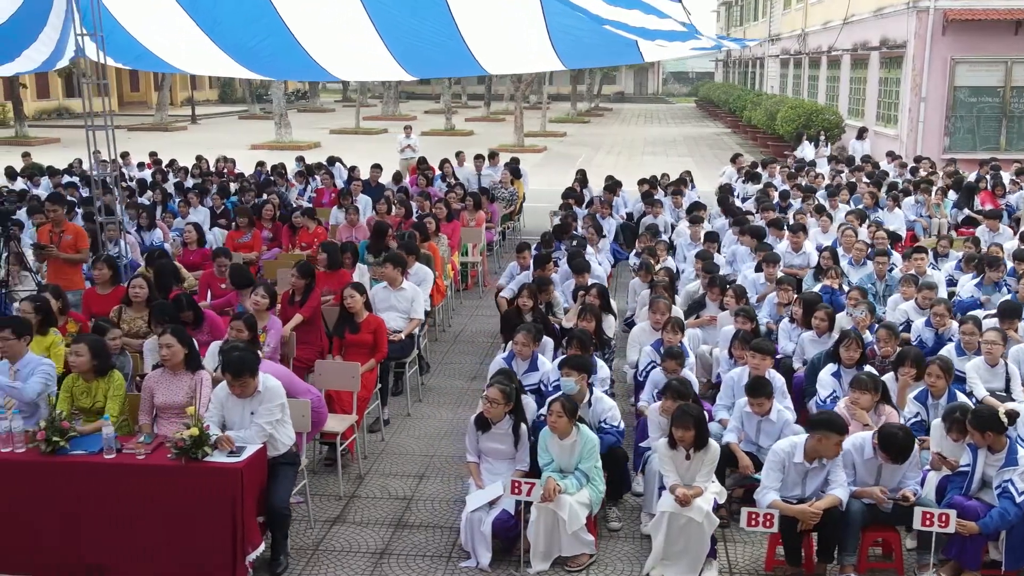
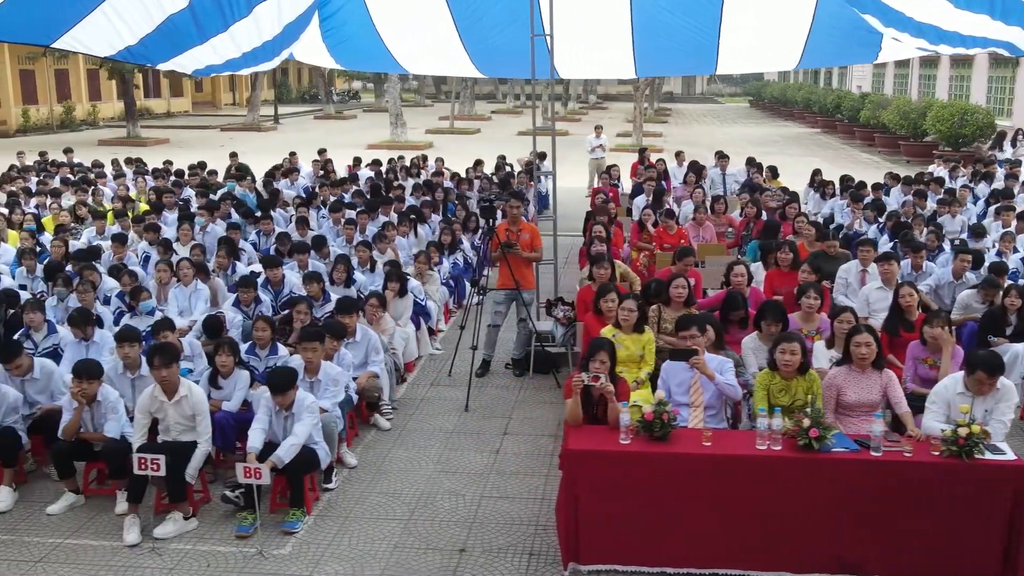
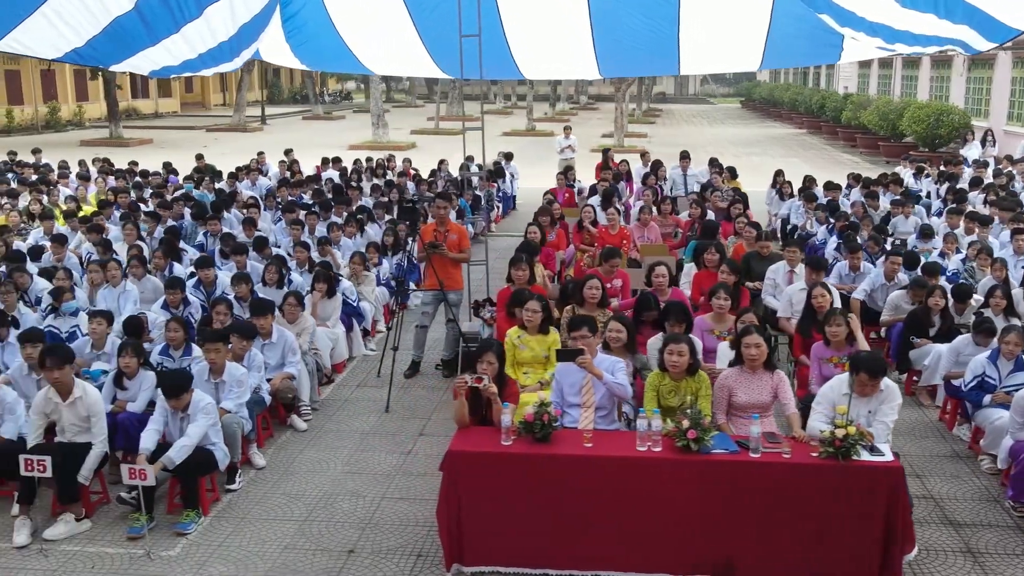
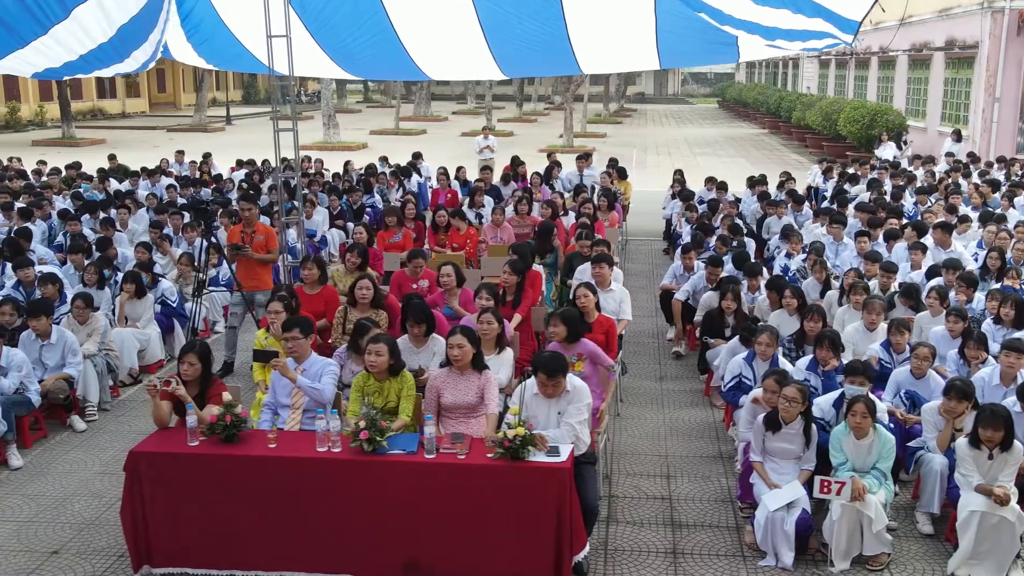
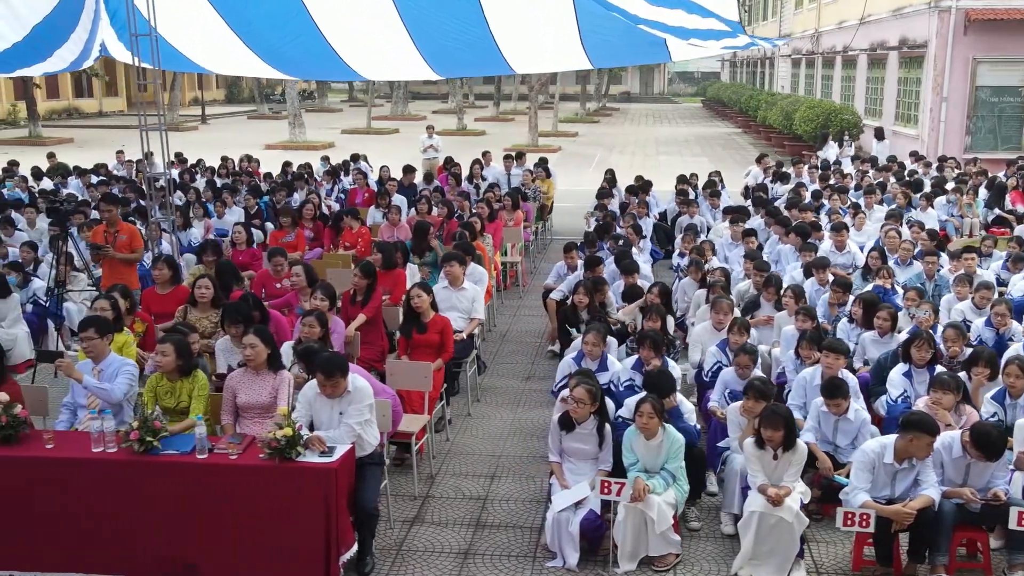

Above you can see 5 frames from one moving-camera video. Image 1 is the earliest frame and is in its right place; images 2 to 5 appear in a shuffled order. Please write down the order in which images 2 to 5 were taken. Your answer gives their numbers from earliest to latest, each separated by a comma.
5, 4, 3, 2
